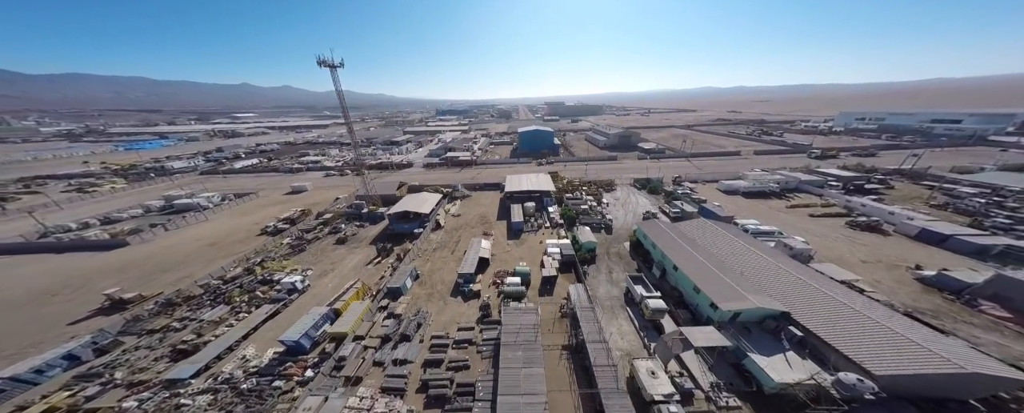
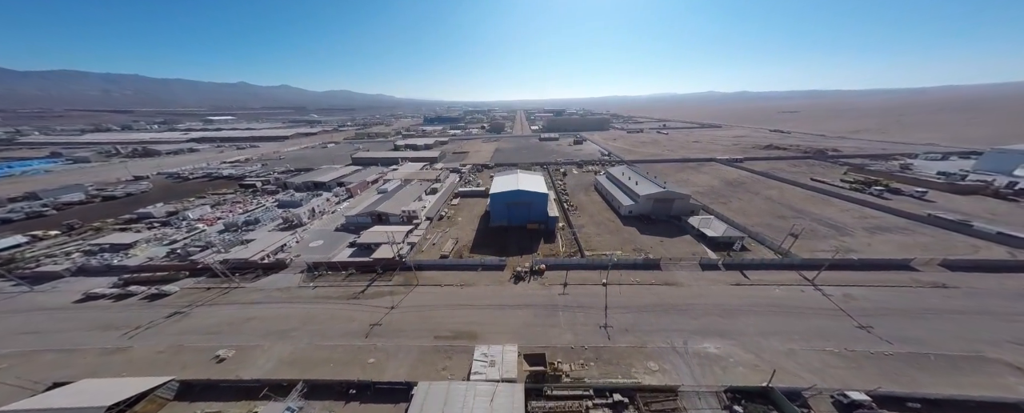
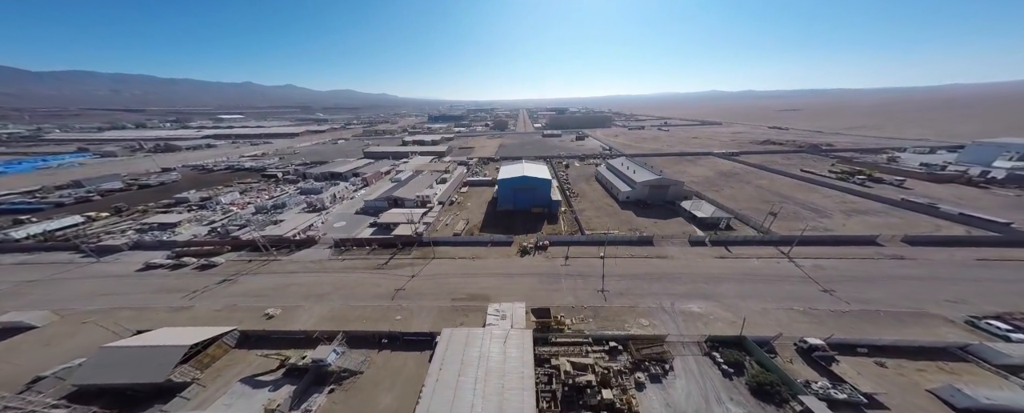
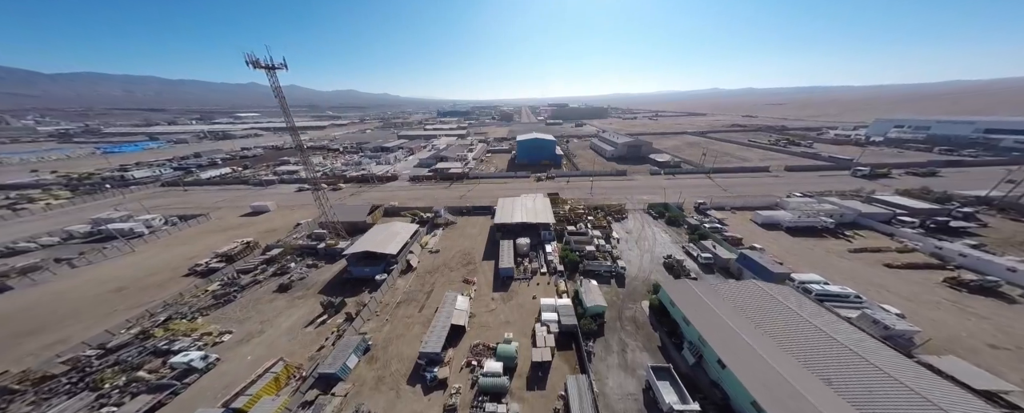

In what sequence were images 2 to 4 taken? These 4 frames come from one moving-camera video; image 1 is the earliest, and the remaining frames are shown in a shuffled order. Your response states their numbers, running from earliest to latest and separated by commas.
4, 3, 2
